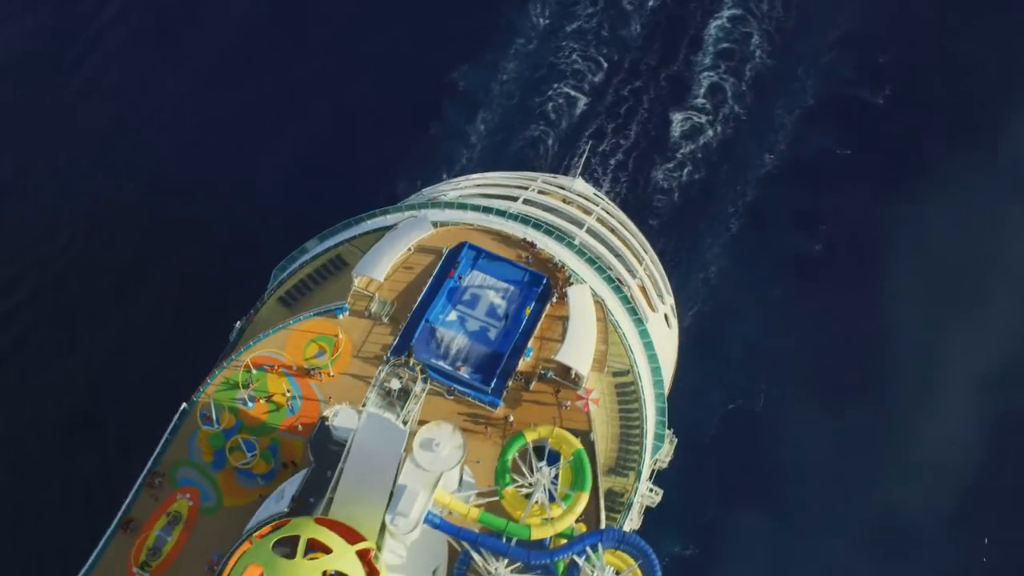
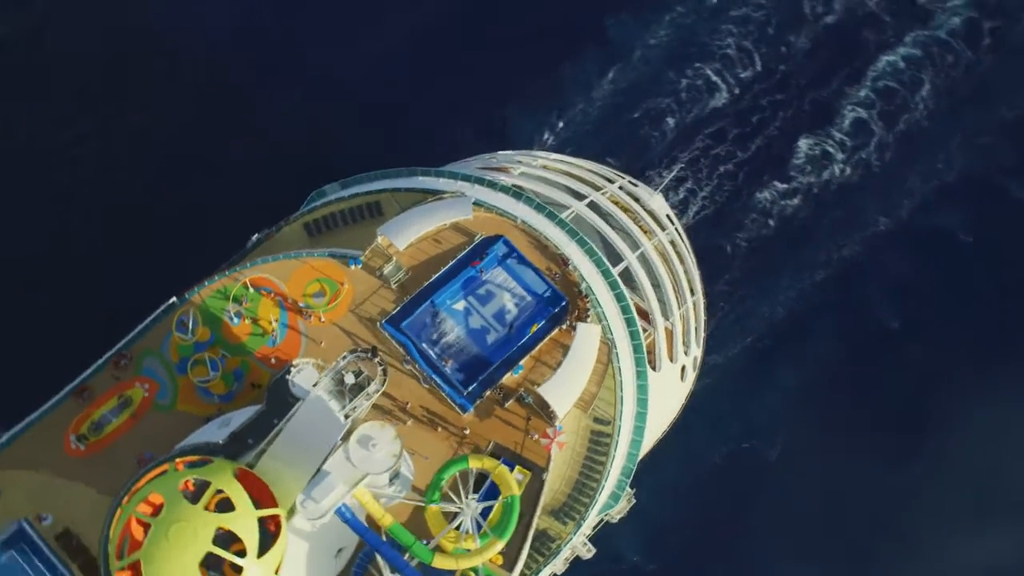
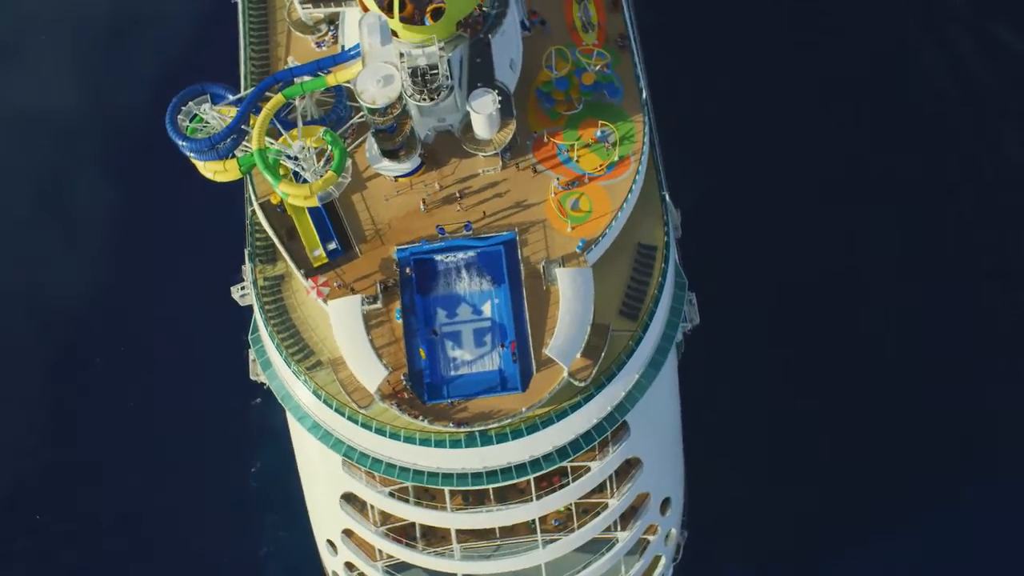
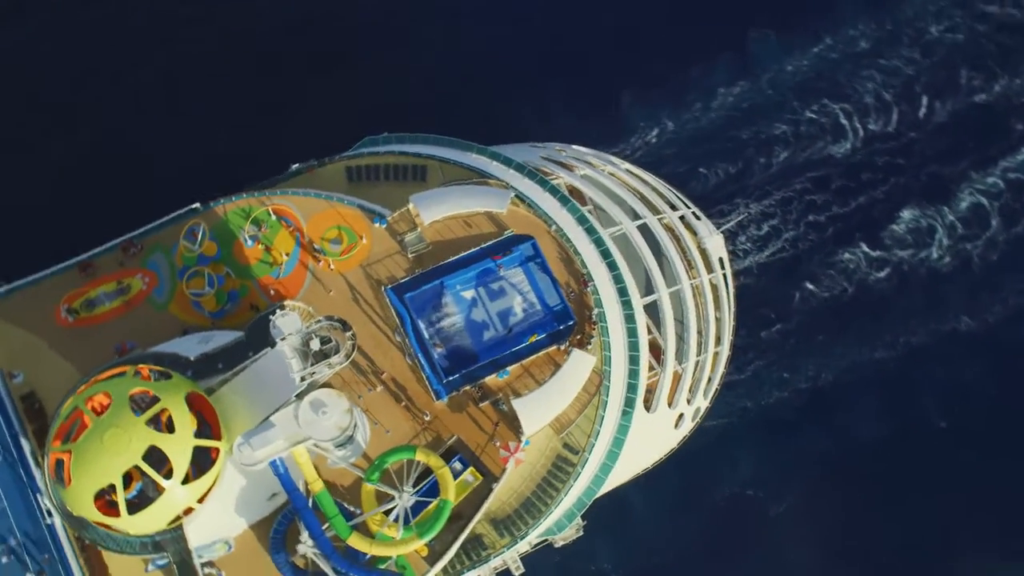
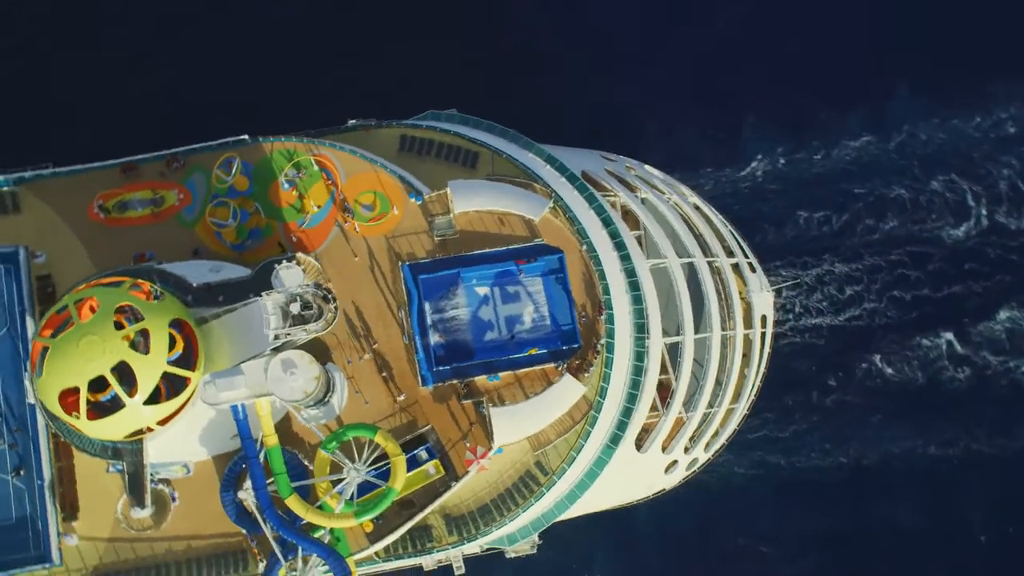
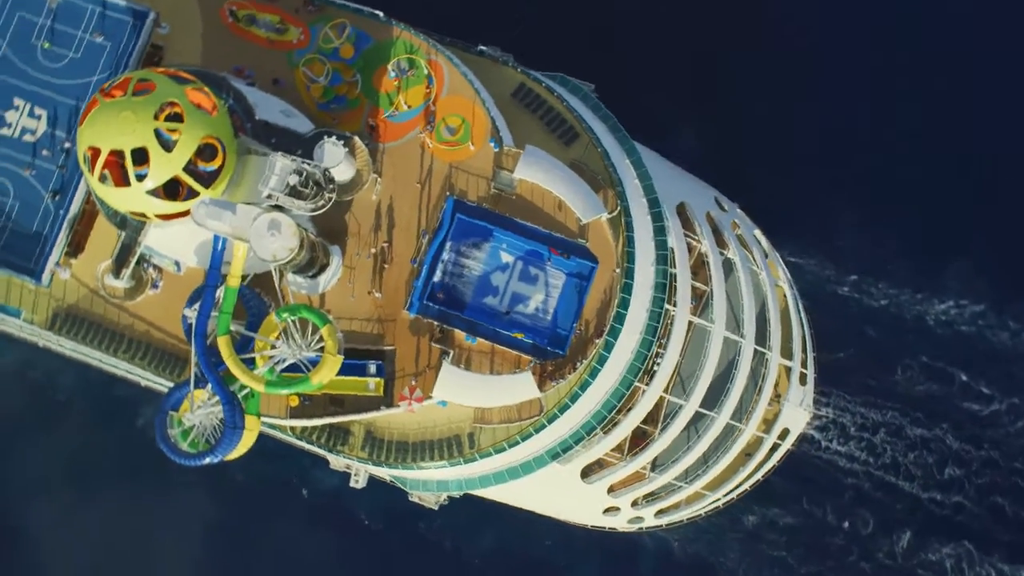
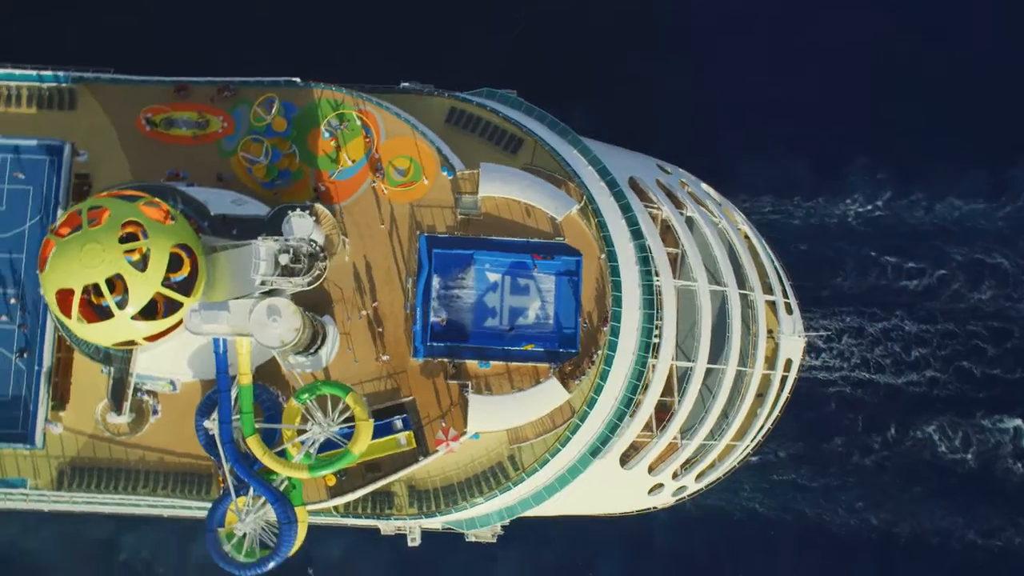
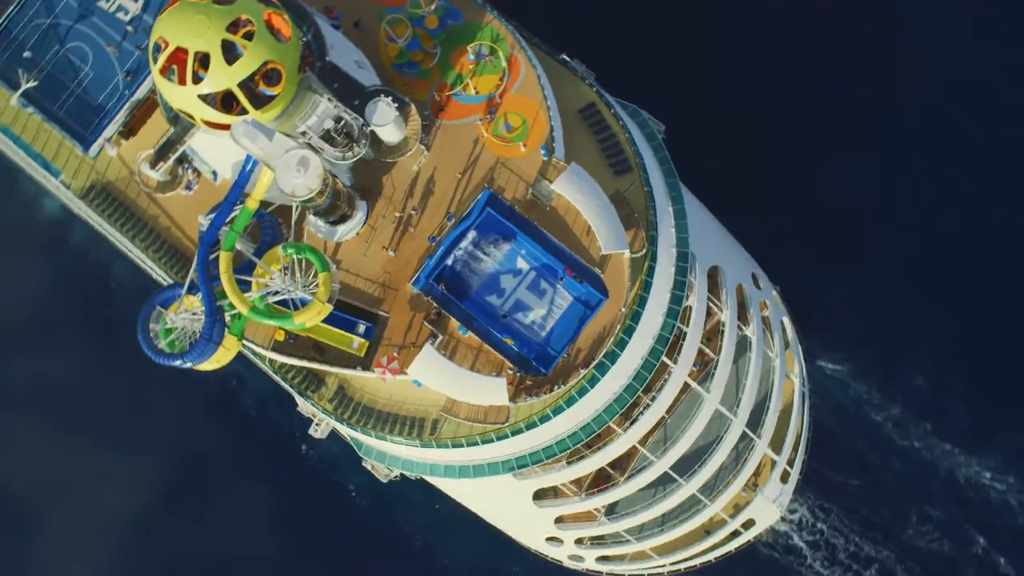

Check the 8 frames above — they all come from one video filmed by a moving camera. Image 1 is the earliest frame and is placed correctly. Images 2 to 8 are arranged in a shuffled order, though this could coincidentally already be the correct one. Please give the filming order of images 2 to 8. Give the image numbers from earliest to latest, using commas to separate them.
2, 4, 5, 7, 6, 8, 3
